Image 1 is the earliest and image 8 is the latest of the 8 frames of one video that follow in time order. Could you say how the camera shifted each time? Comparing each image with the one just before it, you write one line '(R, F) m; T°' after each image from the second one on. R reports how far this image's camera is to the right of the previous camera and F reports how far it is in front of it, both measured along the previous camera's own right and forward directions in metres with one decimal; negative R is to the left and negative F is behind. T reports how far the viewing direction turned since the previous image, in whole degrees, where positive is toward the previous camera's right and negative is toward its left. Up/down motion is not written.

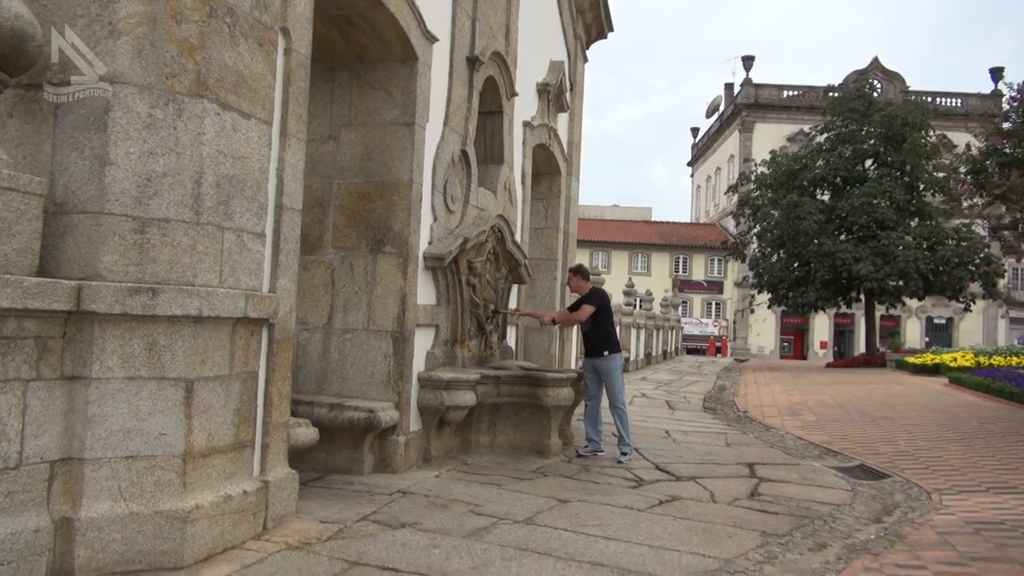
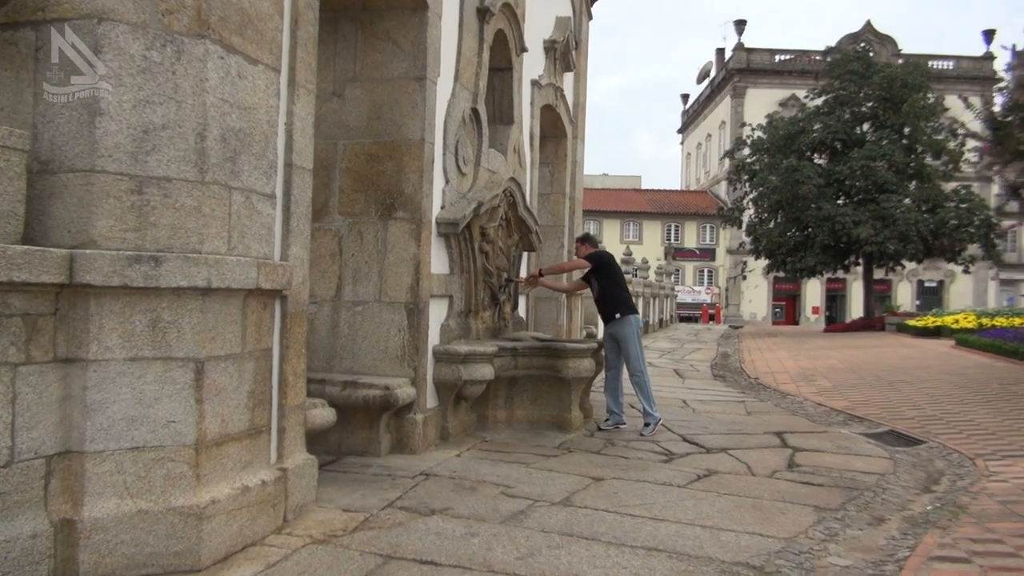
(-0.2, +0.4) m; +1°
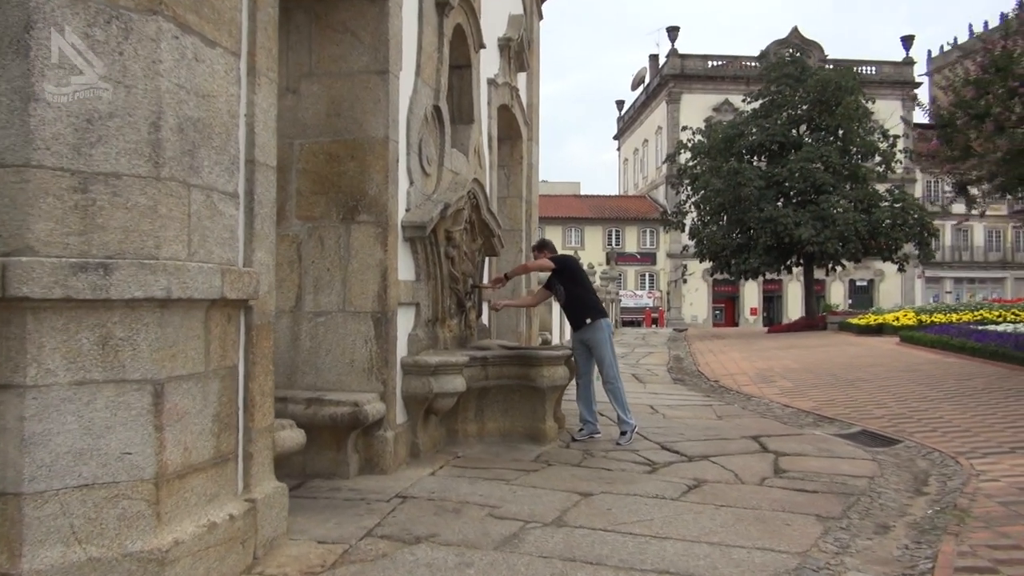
(-0.2, +0.3) m; +4°
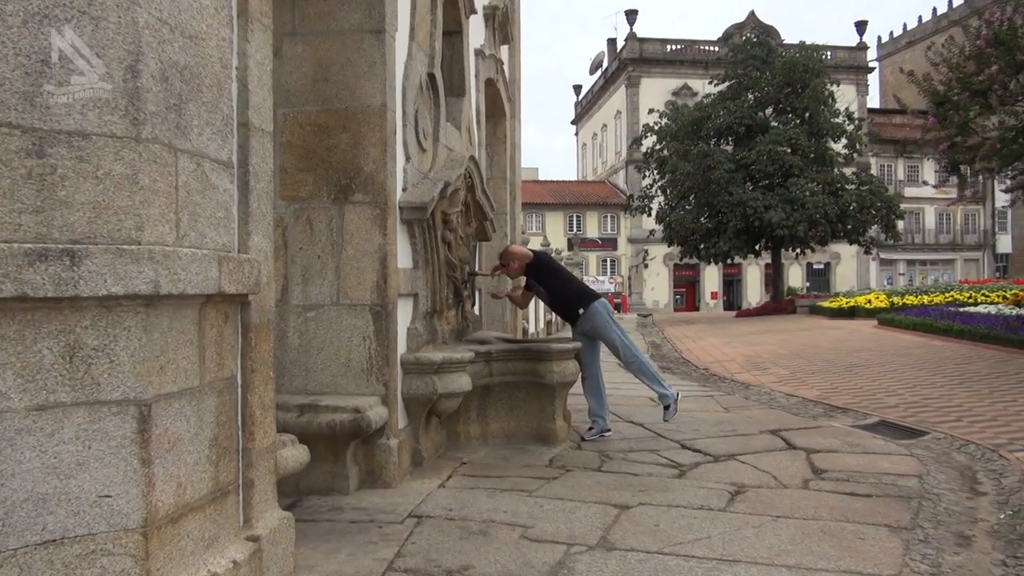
(-0.4, +0.6) m; +3°
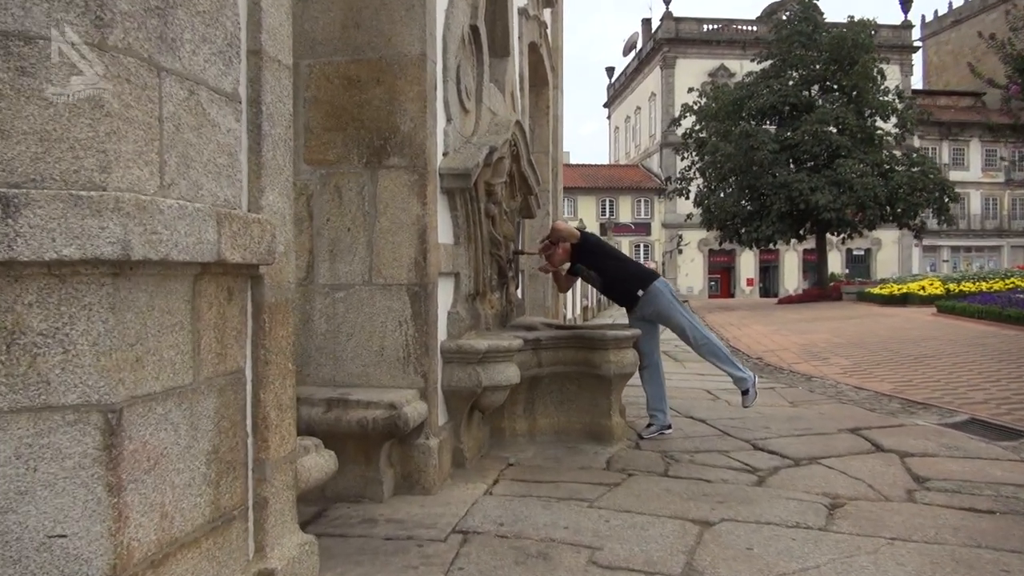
(-0.1, +0.6) m; -2°
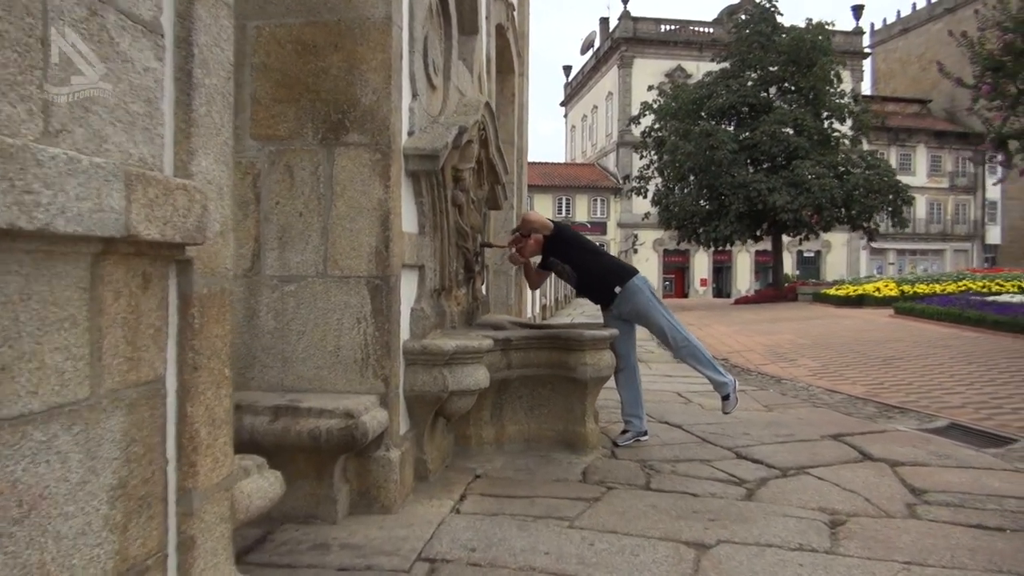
(-0.1, +0.4) m; +3°
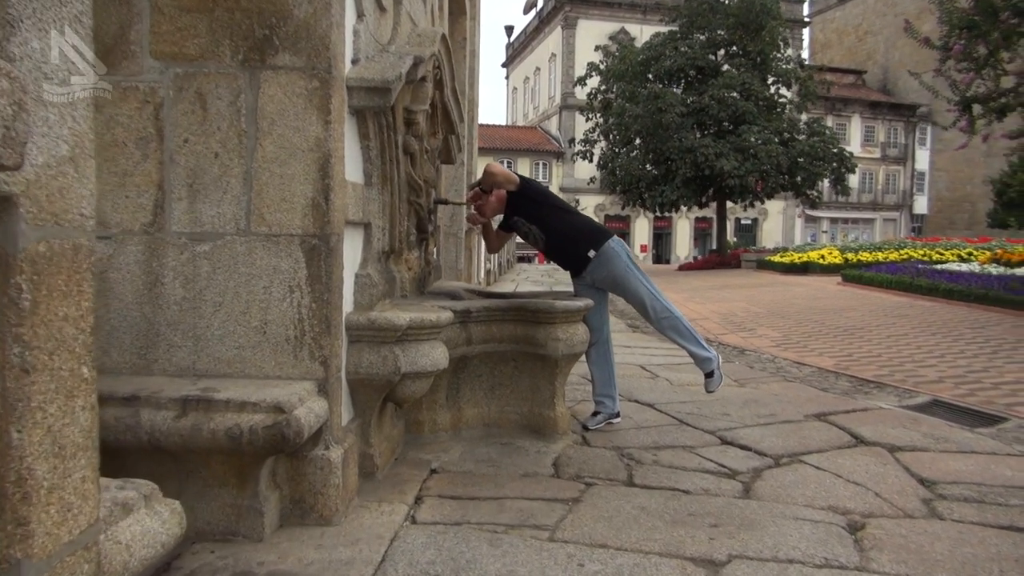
(-0.1, +0.6) m; +5°
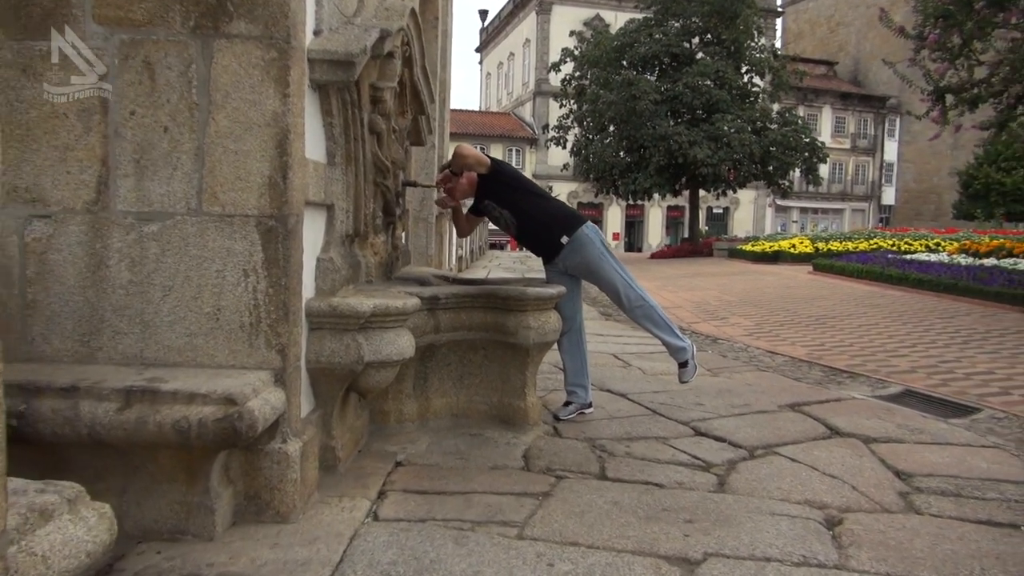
(0.0, +0.1) m; +2°
